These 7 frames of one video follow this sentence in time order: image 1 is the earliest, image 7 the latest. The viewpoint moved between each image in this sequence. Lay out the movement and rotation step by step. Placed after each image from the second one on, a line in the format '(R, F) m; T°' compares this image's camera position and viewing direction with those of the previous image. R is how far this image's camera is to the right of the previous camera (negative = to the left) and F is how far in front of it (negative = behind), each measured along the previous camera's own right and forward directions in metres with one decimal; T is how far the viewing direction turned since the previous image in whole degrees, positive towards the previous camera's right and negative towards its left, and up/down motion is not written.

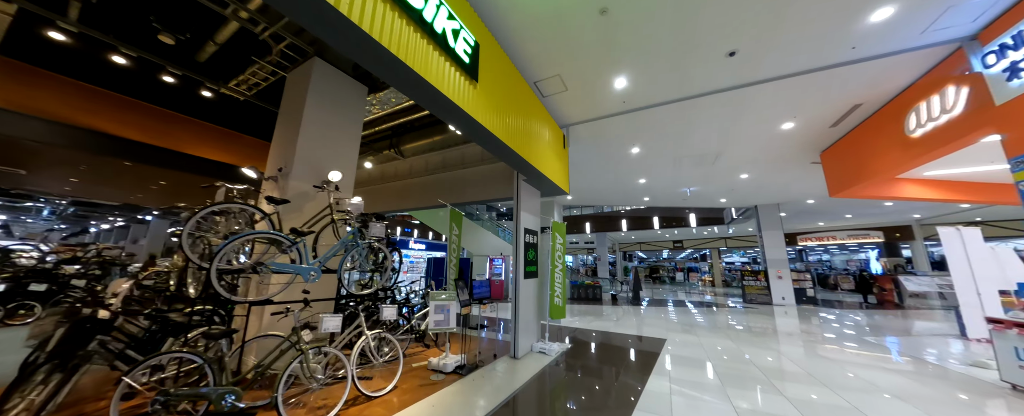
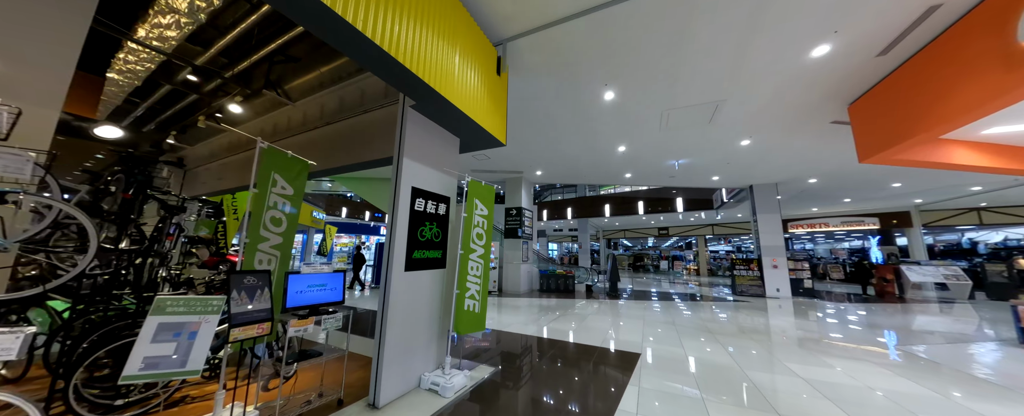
(+0.9, +1.6) m; +2°
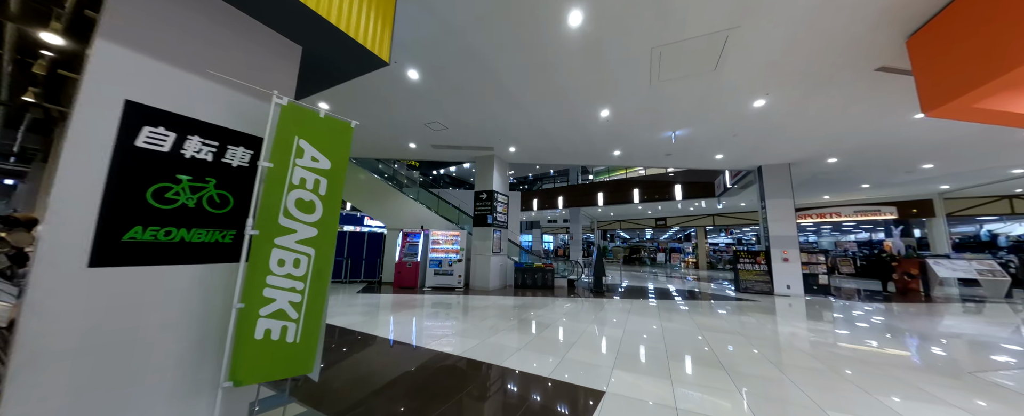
(+0.8, +1.2) m; 0°
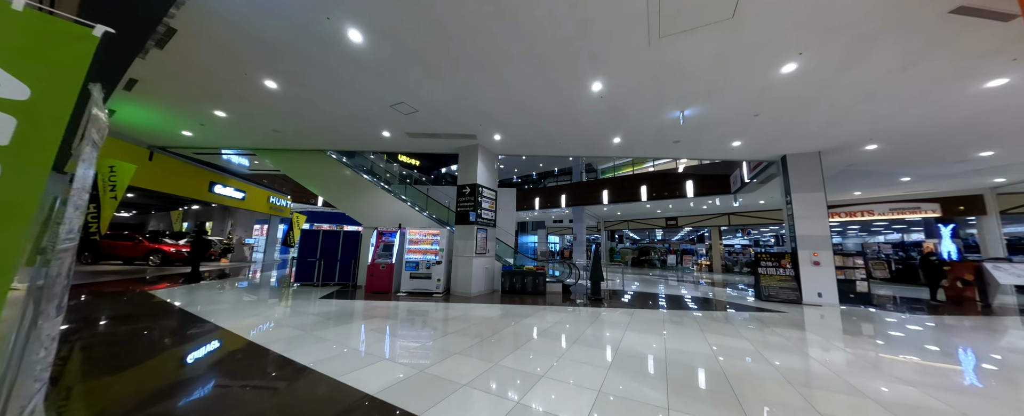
(+0.5, +0.8) m; -2°
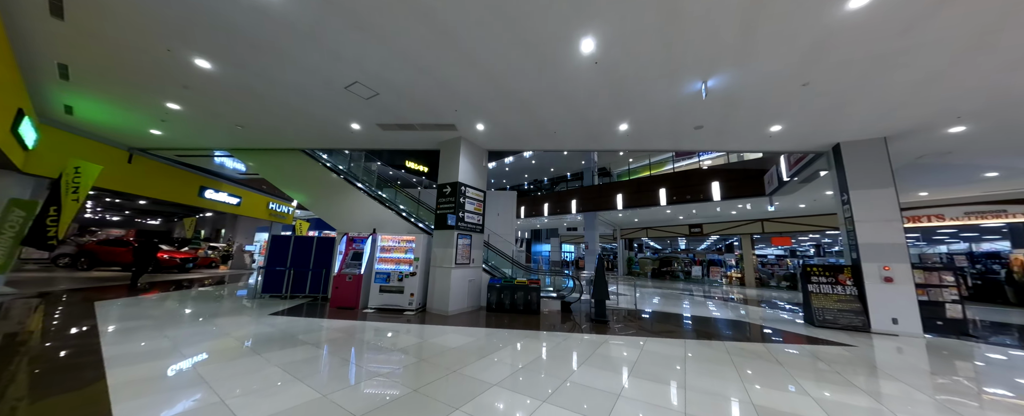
(+0.5, +0.9) m; -4°
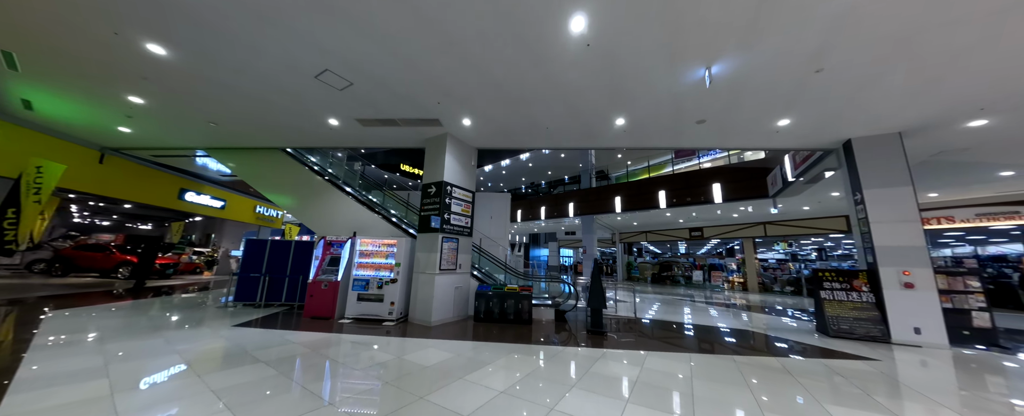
(+0.2, +0.4) m; 0°
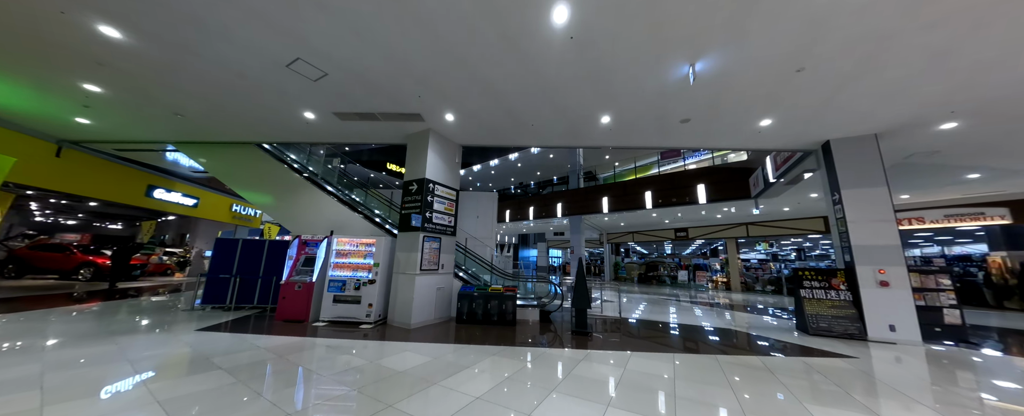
(+0.1, +0.1) m; +2°
